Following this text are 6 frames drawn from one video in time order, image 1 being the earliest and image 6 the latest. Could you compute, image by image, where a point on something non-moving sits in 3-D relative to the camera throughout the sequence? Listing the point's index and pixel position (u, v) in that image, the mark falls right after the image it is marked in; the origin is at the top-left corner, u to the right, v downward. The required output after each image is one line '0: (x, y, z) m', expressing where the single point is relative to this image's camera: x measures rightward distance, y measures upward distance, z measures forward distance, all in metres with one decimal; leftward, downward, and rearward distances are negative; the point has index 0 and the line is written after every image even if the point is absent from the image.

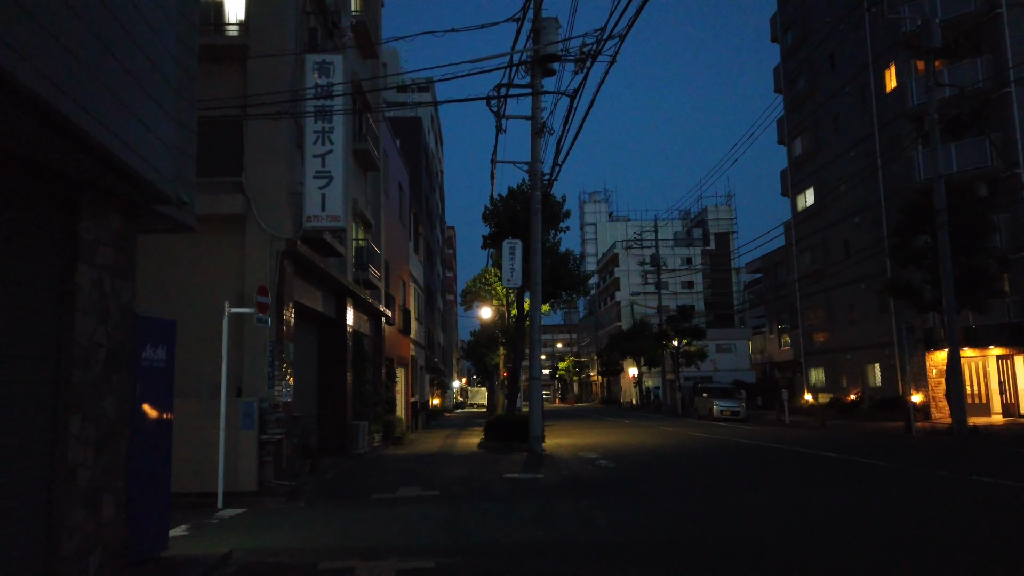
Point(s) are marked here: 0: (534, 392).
0: (+0.6, -2.7, +19.3) m
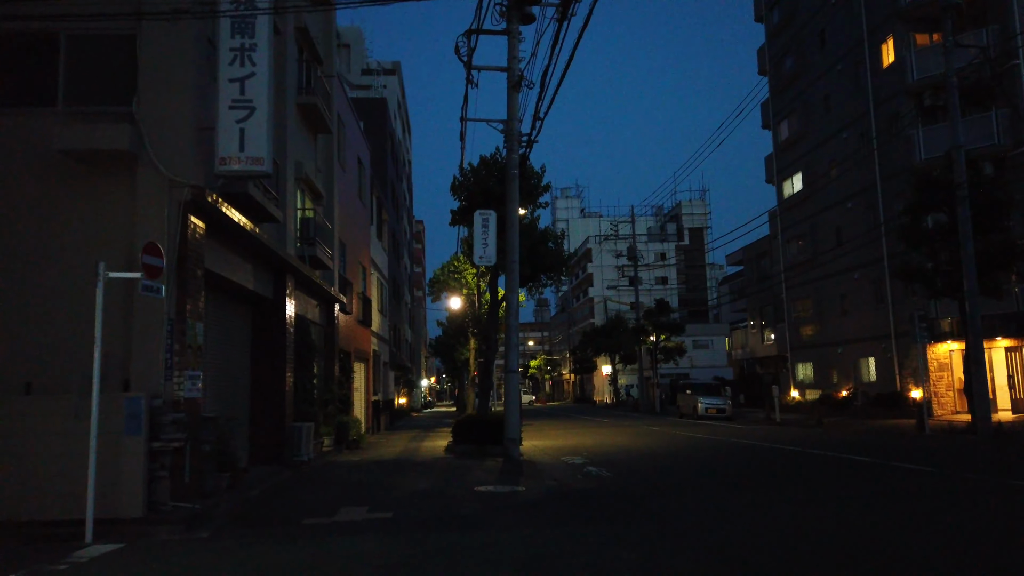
0: (0.0, -2.2, +16.6) m
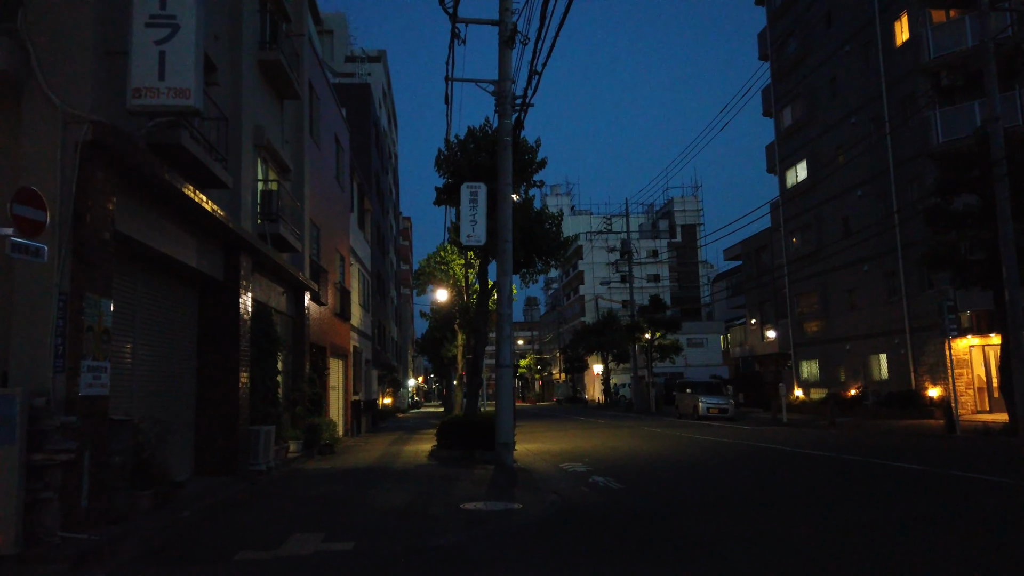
0: (-0.2, -1.9, +14.5) m
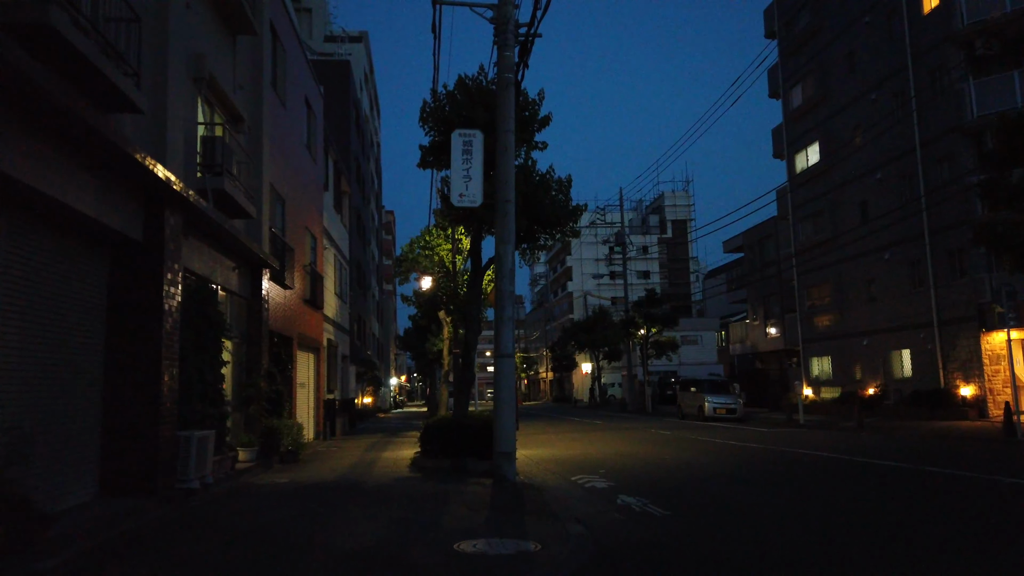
0: (-0.1, -1.4, +11.7) m
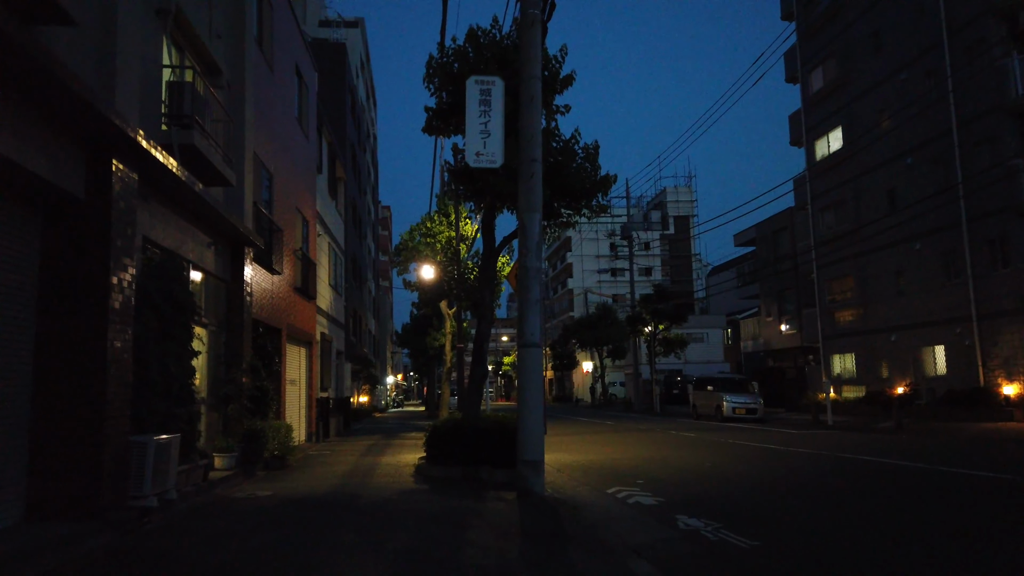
0: (+0.2, -1.1, +9.7) m
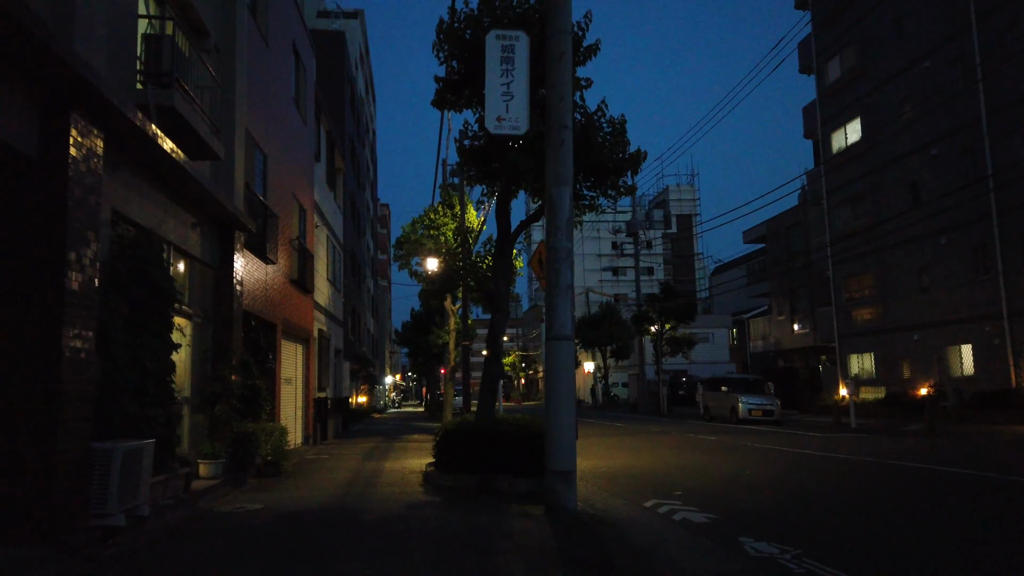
0: (+0.5, -1.0, +8.5) m
